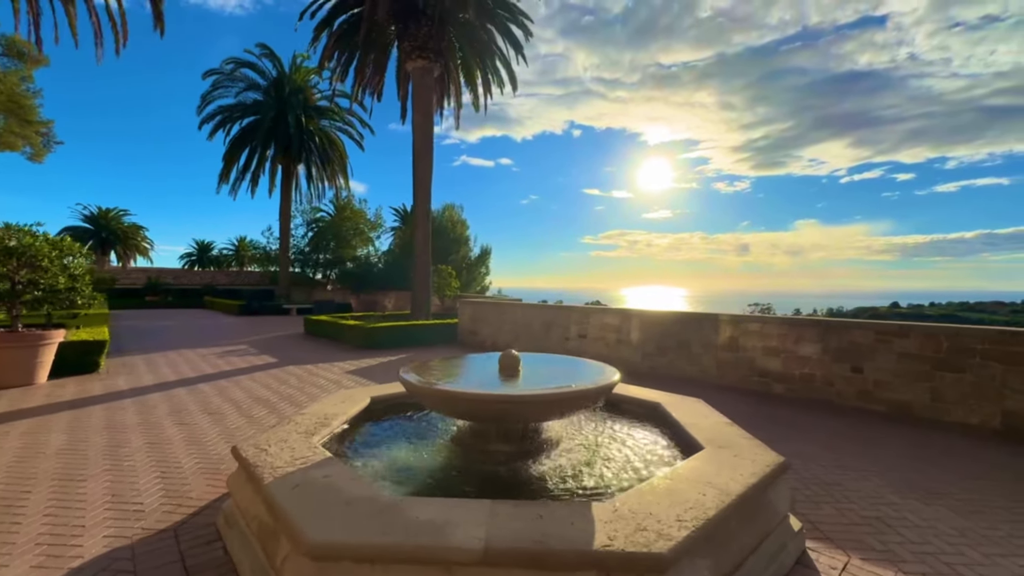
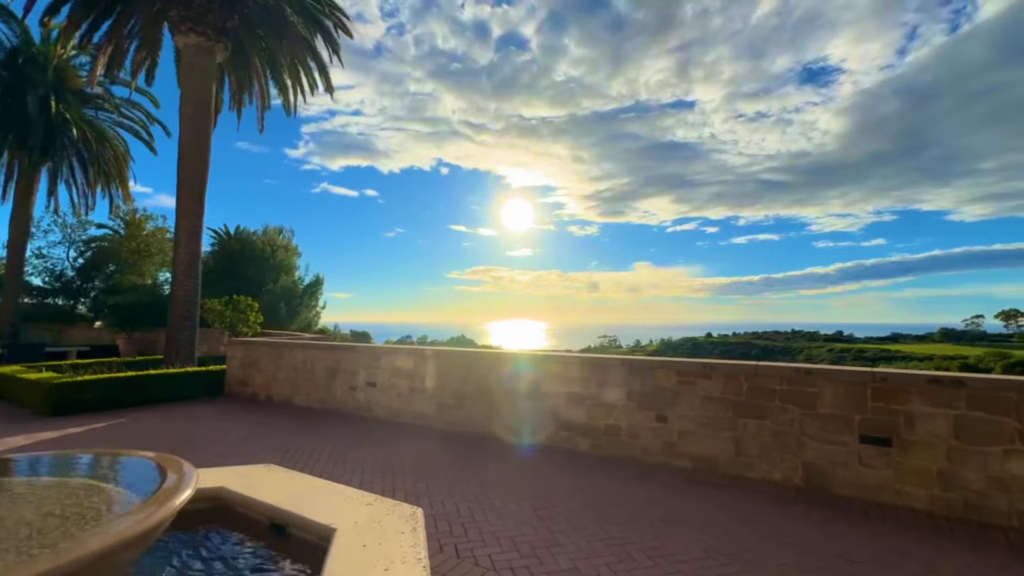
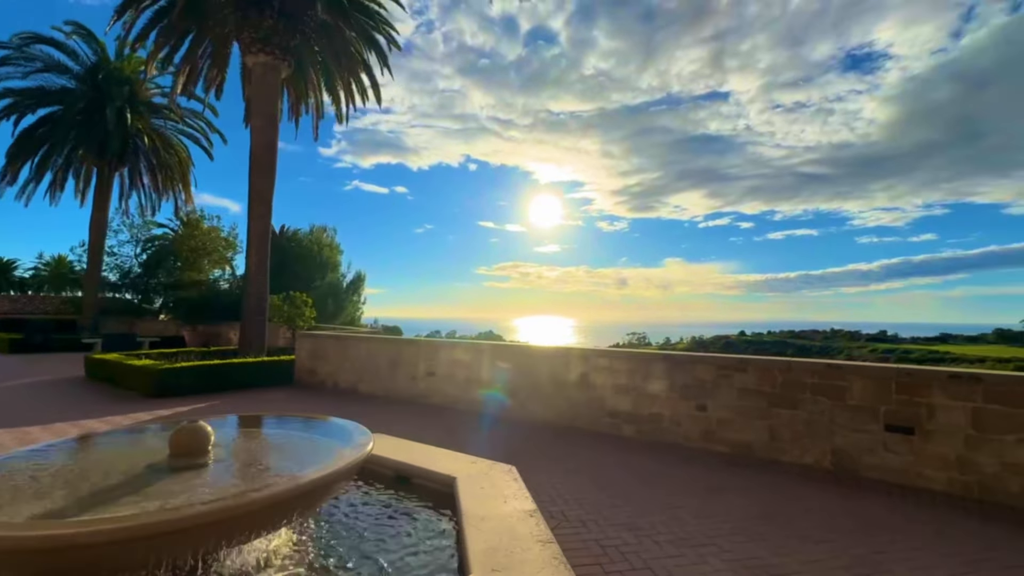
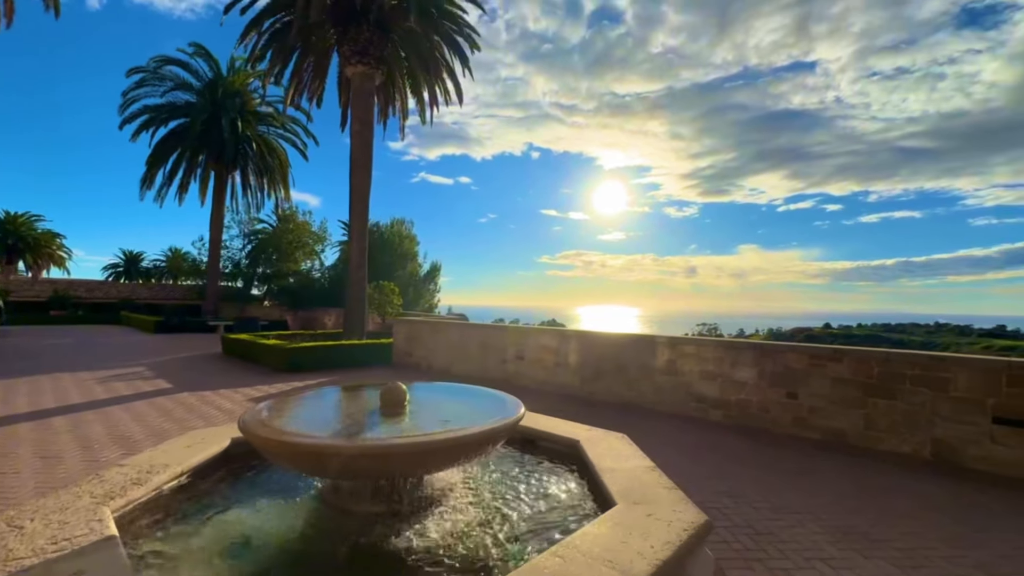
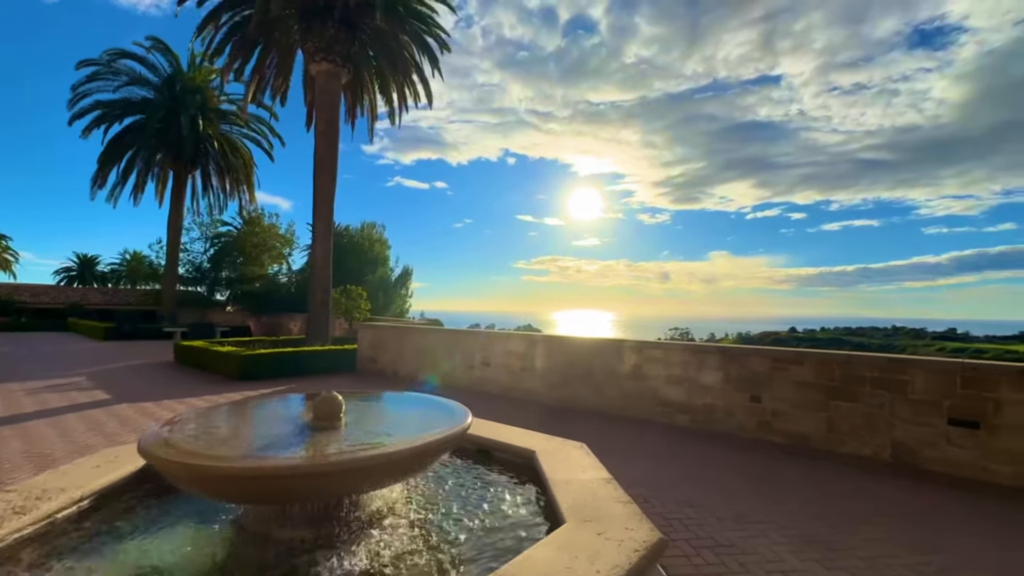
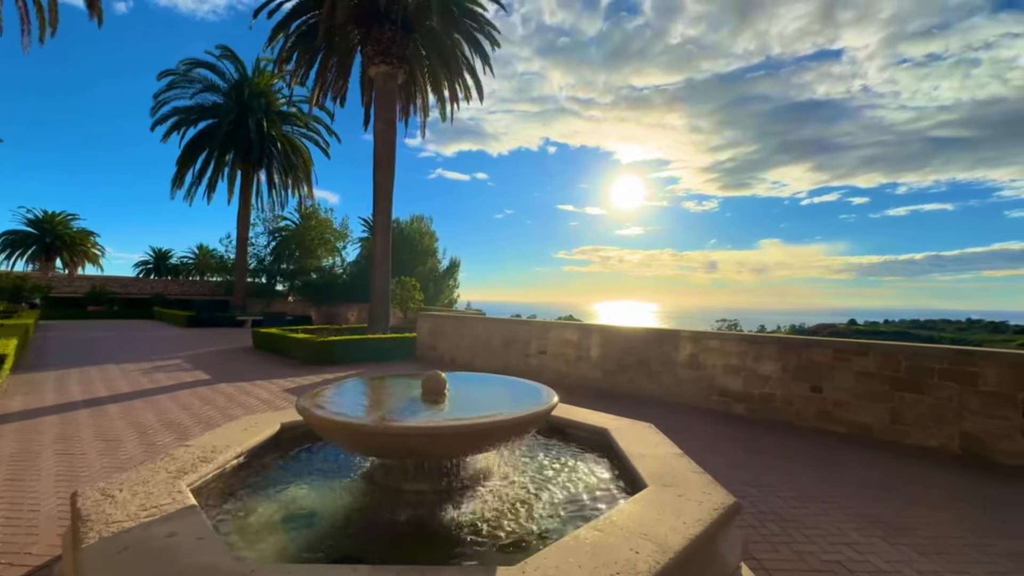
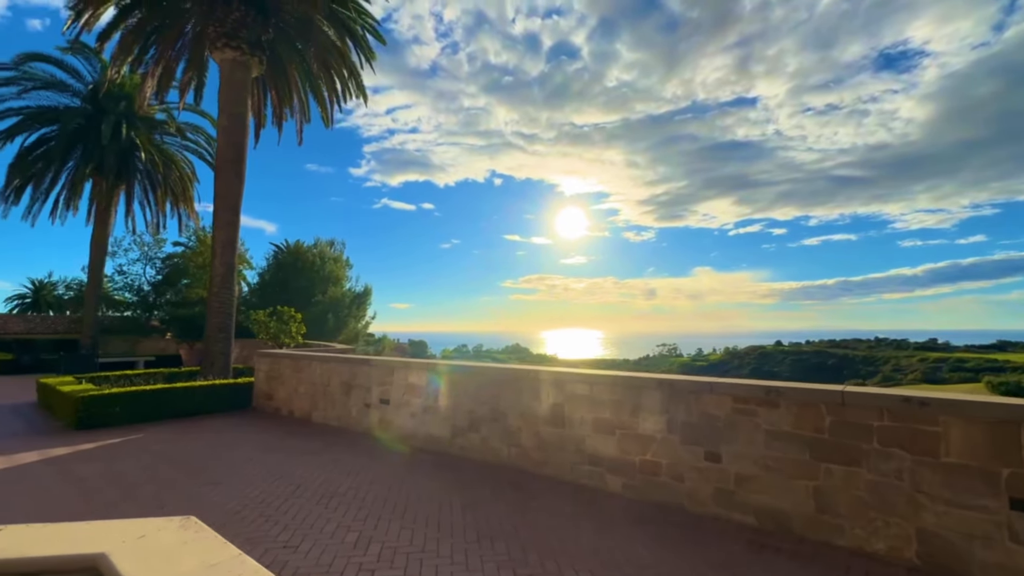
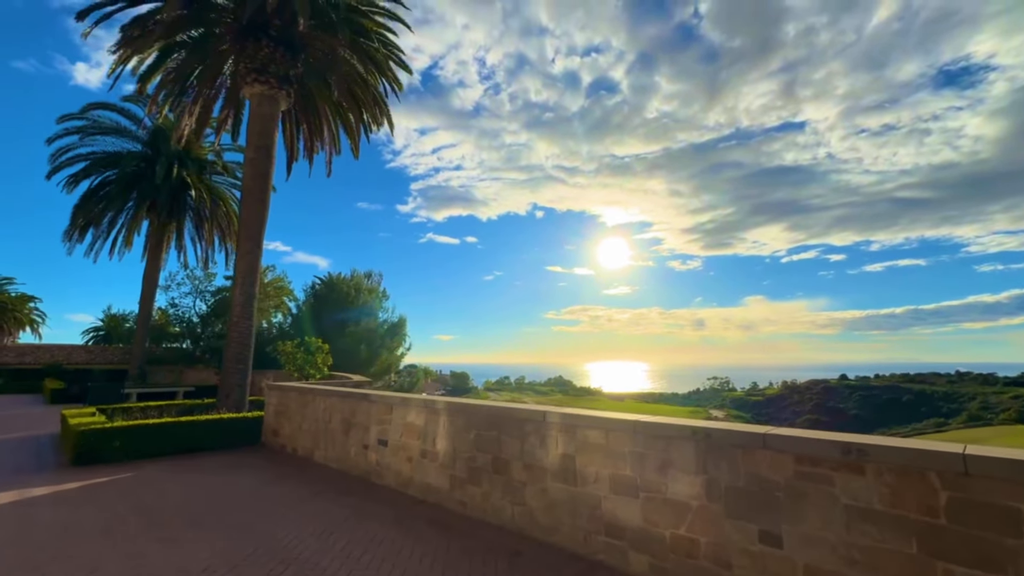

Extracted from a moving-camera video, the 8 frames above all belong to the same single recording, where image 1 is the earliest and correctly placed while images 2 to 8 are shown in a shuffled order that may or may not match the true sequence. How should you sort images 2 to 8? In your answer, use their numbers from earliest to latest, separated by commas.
6, 4, 5, 3, 2, 7, 8
